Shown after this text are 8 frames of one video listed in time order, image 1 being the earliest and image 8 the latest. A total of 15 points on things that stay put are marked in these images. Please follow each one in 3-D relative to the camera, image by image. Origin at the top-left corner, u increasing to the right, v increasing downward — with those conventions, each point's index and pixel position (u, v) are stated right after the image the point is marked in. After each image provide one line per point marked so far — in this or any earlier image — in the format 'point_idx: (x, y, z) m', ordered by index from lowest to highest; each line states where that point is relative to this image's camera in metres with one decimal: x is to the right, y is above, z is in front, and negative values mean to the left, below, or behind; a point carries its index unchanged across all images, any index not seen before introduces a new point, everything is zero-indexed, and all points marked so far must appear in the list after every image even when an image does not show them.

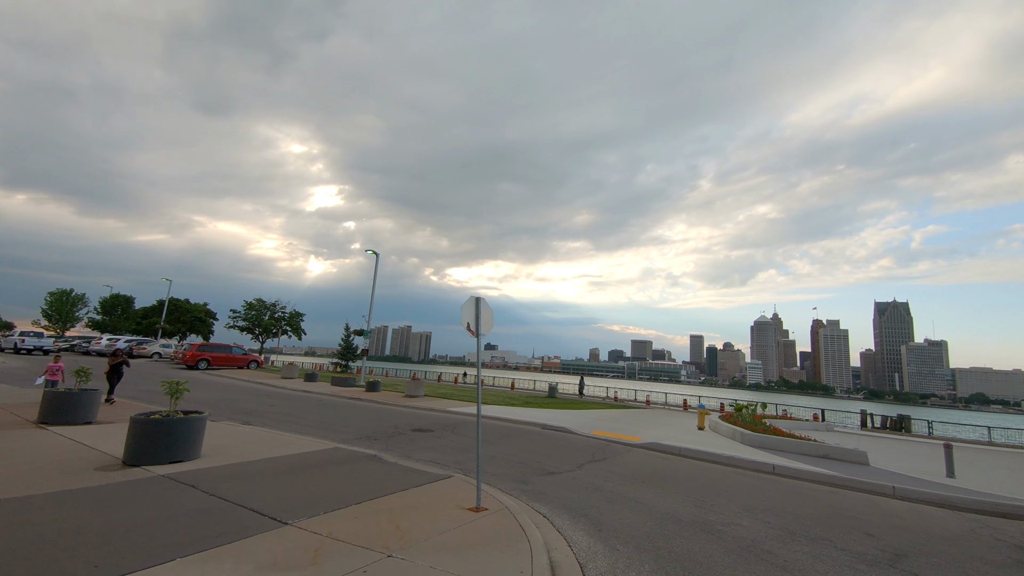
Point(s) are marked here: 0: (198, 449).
0: (-6.1, -3.1, +8.2) m
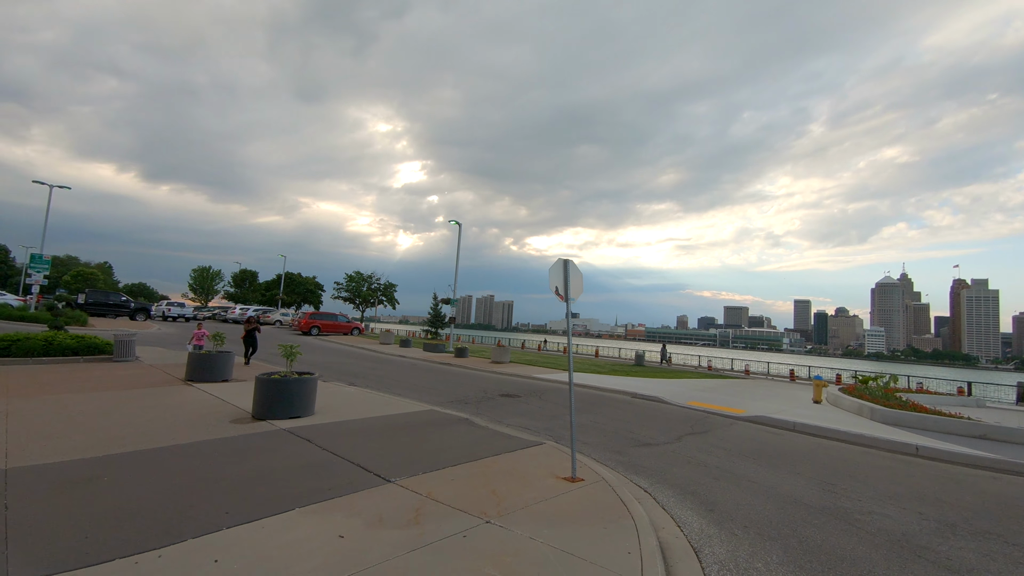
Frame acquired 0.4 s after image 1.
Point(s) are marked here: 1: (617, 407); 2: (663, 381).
0: (-4.2, -2.5, +9.0) m
1: (+2.9, -3.4, +11.9) m
2: (+6.6, -4.0, +18.4) m
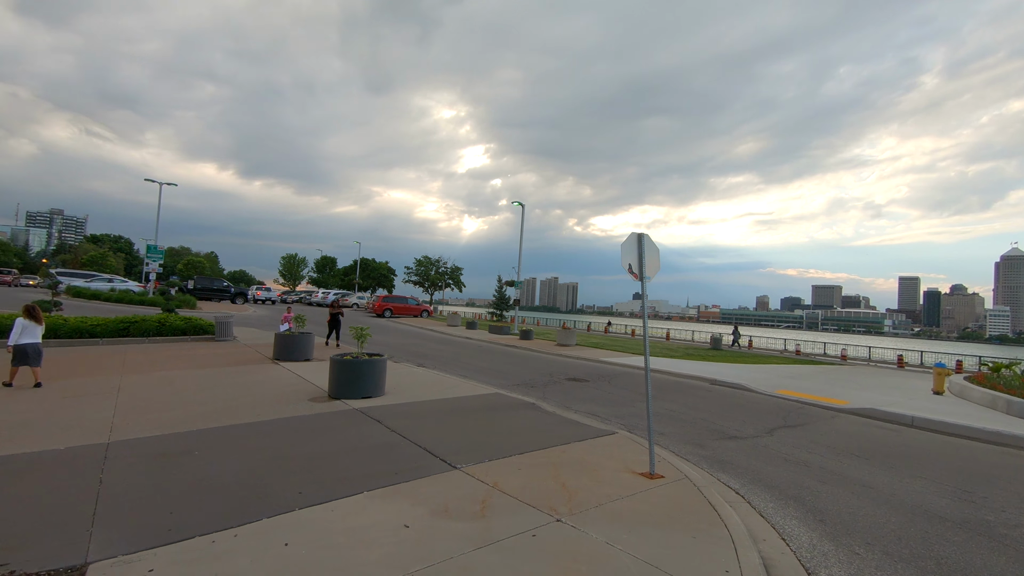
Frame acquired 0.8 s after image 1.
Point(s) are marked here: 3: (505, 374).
0: (-2.8, -2.1, +9.2) m
1: (+4.7, -2.8, +11.1) m
2: (+9.3, -3.1, +16.9) m
3: (-0.2, -2.8, +13.9) m
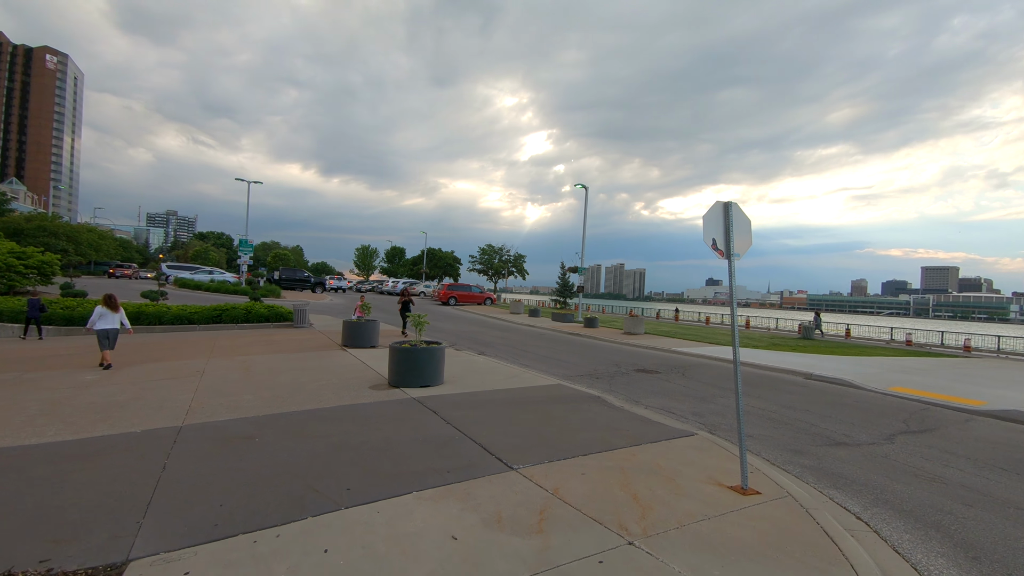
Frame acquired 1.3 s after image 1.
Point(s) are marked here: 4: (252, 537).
0: (-1.5, -1.8, +8.9) m
1: (+6.3, -2.4, +9.7) m
2: (+11.7, -2.5, +14.8) m
3: (+1.8, -2.3, +13.2) m
4: (-2.0, -1.9, +3.3) m
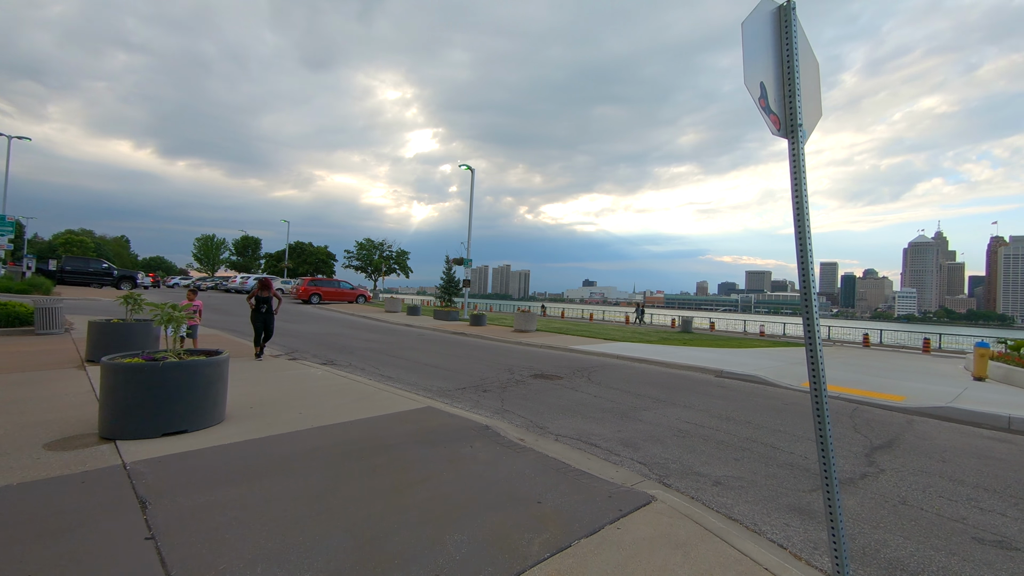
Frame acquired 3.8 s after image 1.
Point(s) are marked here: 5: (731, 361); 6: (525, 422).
0: (-3.6, -1.5, +5.2) m
1: (+3.7, -2.0, +8.0) m
2: (+7.6, -2.1, +14.3) m
3: (-1.5, -2.0, +10.2) m
4: (-2.6, -1.6, -0.4) m
5: (+6.3, -2.0, +12.2) m
6: (+0.2, -1.9, +6.1) m
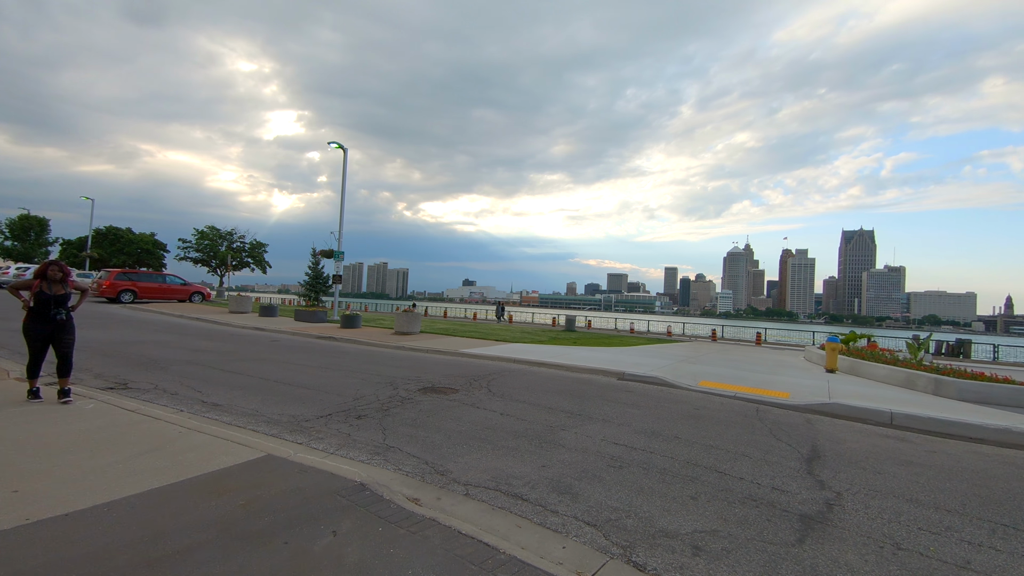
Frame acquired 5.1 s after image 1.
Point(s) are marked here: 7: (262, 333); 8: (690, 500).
0: (-4.3, -1.4, +2.5) m
1: (+1.9, -2.0, +7.2) m
2: (+3.8, -2.1, +14.3) m
3: (-3.8, -1.9, +7.8) m
4: (-1.9, -1.5, -2.6) m
5: (+3.2, -2.0, +11.9) m
6: (-1.0, -1.8, +4.4) m
7: (-10.0, -1.8, +16.9) m
8: (+1.6, -1.9, +3.8) m
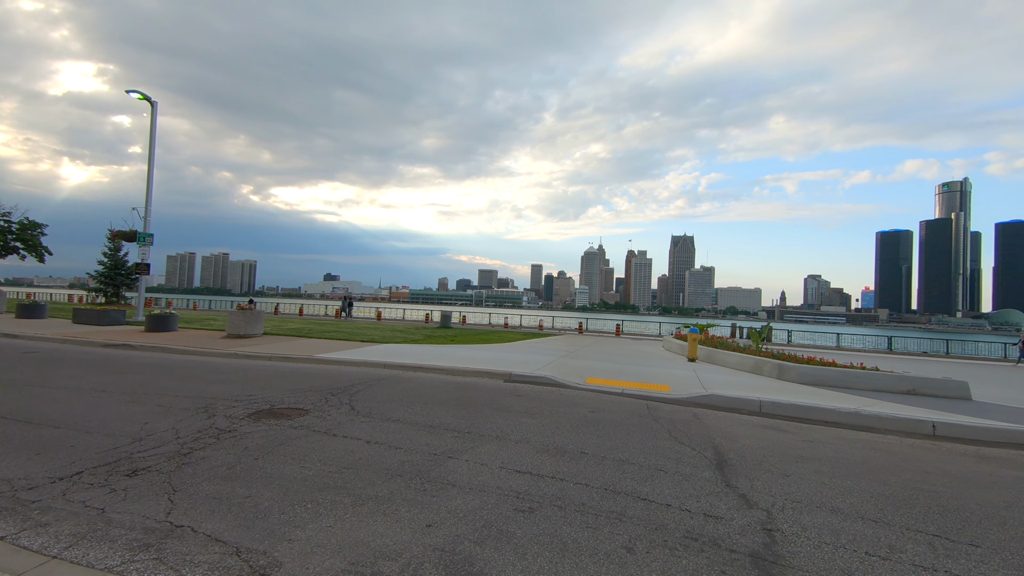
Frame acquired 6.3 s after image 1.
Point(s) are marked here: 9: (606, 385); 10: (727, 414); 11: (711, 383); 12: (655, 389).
0: (-4.5, -1.3, -0.2) m
1: (+0.1, -1.9, +6.2) m
2: (-0.2, -1.9, +13.6) m
3: (-5.5, -1.8, +5.1) m
4: (-0.6, -1.5, -4.3) m
5: (-0.1, -1.8, +11.1) m
6: (-1.9, -1.8, +2.7) m
7: (-14.2, -1.6, +11.9) m
8: (+0.8, -1.8, +2.9) m
9: (+1.9, -1.9, +8.3) m
10: (+3.4, -2.1, +6.8) m
11: (+4.2, -2.0, +9.0) m
12: (+2.8, -1.9, +8.2) m
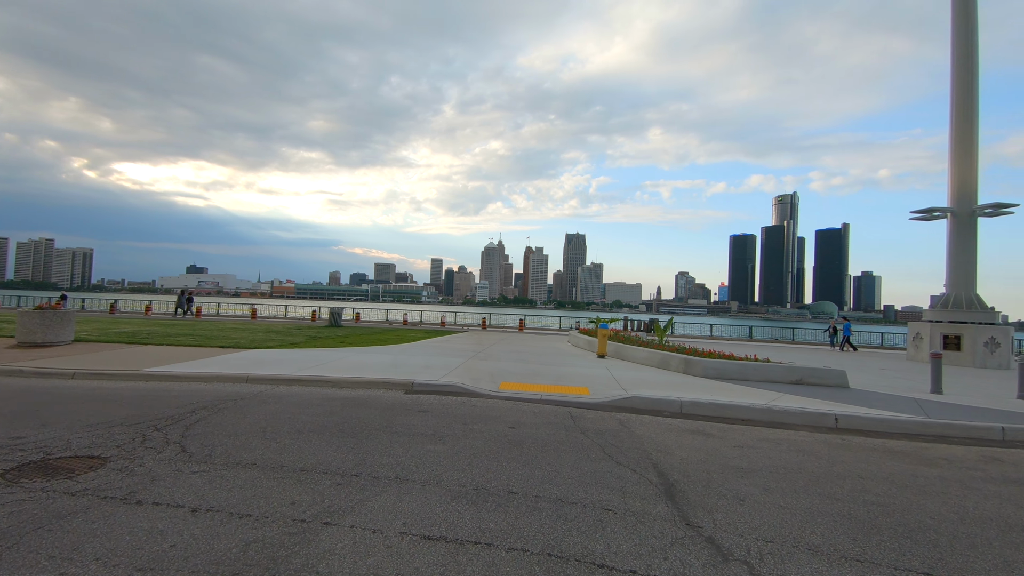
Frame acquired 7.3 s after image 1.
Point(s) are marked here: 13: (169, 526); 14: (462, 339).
0: (-4.0, -1.3, -2.3) m
1: (-1.0, -1.8, +4.9) m
2: (-3.0, -1.7, +12.0) m
3: (-6.2, -1.7, +2.6) m
4: (+0.7, -1.6, -5.4) m
5: (-2.4, -1.7, +9.6) m
6: (-2.1, -1.7, +1.0) m
7: (-16.3, -1.5, +7.1) m
8: (+0.5, -1.7, +1.8) m
9: (+0.2, -1.8, +7.4) m
10: (+2.1, -2.0, +6.2) m
11: (+2.3, -1.9, +8.6) m
12: (+1.1, -1.9, +7.5) m
13: (-2.5, -1.8, +3.1) m
14: (-1.9, -2.0, +16.7) m
